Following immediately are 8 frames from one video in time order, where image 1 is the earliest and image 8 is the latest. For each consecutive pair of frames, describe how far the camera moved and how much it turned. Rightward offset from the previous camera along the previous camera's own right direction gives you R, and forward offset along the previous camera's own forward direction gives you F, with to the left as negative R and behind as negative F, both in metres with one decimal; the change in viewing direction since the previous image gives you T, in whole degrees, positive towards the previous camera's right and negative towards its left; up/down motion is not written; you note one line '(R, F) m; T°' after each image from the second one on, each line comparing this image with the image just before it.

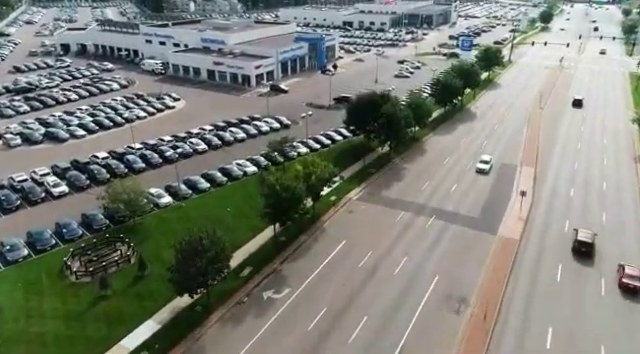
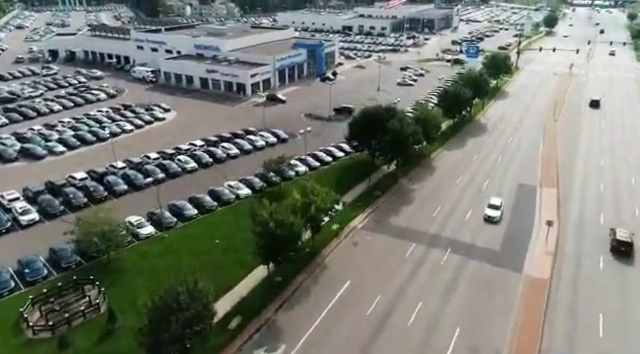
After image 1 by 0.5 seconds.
(-0.1, +4.1) m; 0°
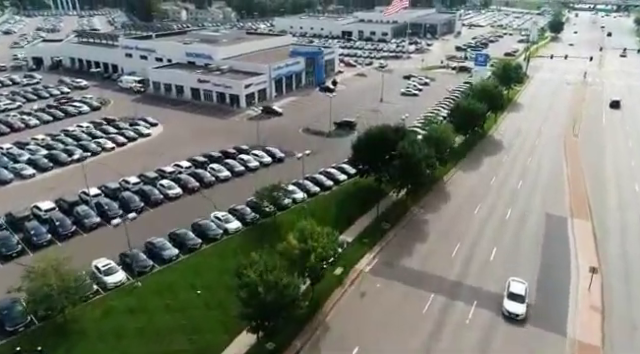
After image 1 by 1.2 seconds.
(-0.1, +5.0) m; 0°
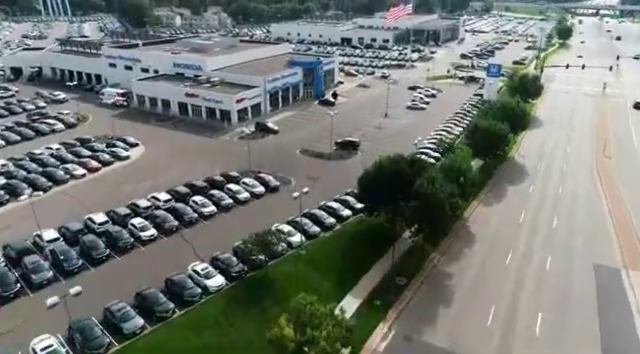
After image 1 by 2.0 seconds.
(-0.1, +6.2) m; 0°
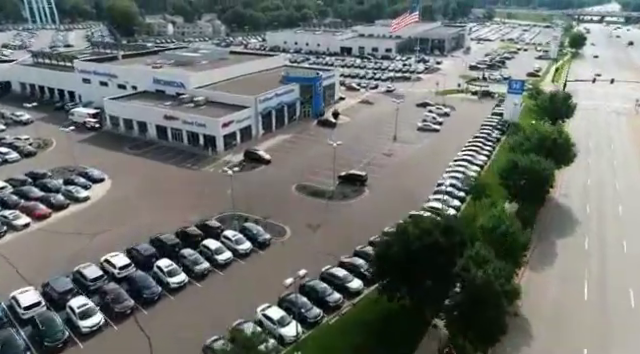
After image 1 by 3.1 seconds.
(-0.2, +8.5) m; 0°
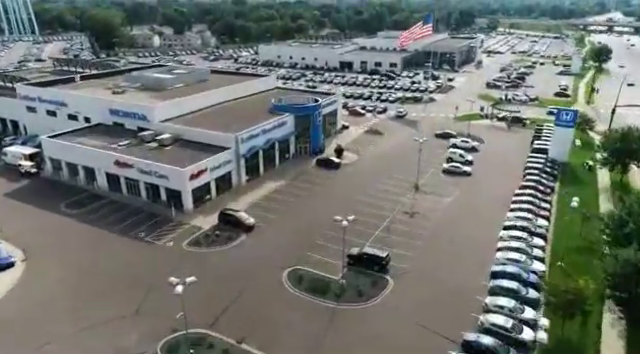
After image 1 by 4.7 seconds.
(-0.4, +13.1) m; 0°
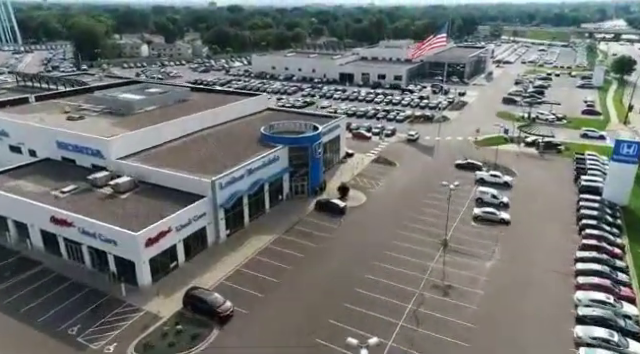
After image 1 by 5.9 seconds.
(-0.3, +10.0) m; 0°
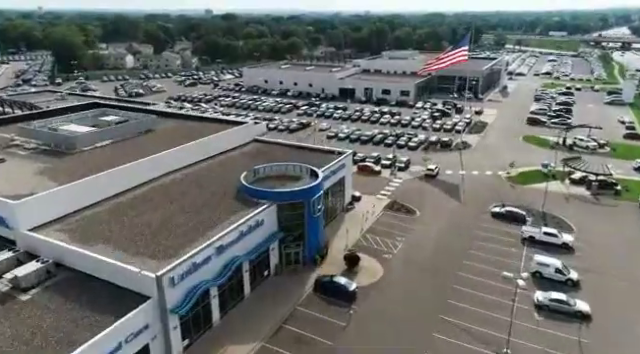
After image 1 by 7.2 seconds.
(-0.2, +11.5) m; 0°
